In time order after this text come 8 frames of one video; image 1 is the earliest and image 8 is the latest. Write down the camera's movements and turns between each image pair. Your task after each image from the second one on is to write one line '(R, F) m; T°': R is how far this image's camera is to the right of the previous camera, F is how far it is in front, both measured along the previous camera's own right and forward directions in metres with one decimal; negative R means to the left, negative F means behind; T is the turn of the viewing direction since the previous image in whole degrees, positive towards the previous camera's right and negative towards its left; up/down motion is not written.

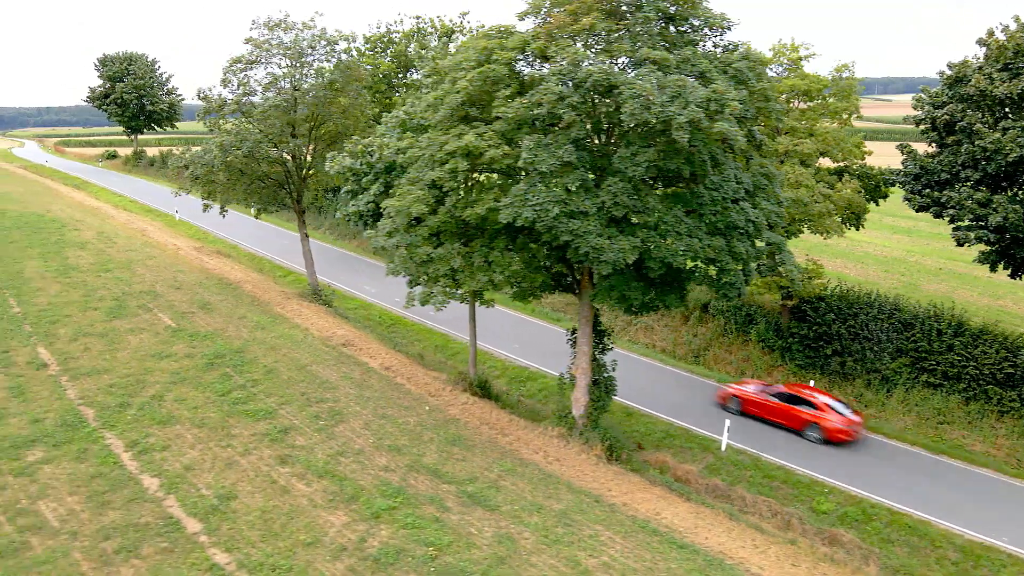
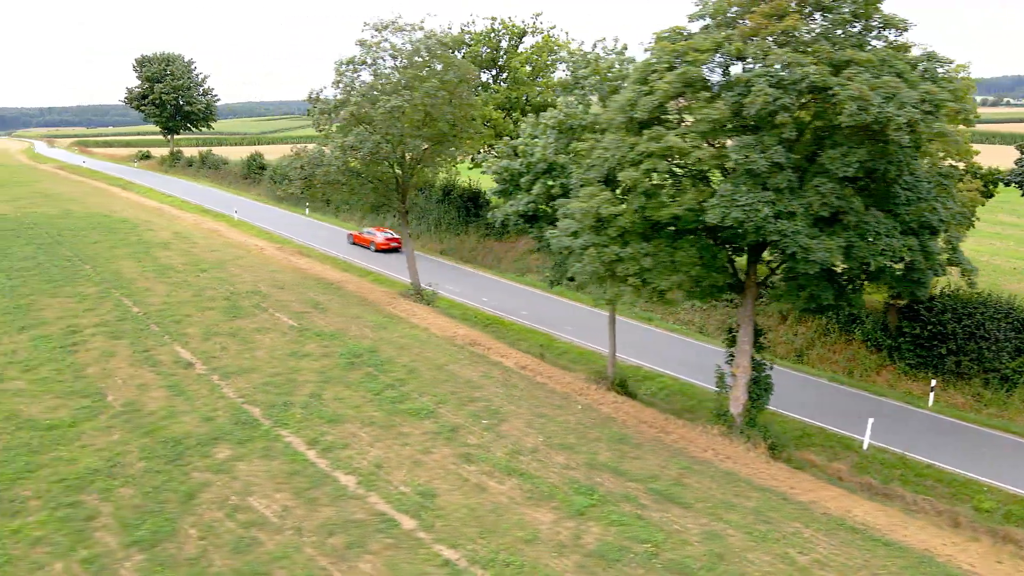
(-2.3, -0.1) m; -1°
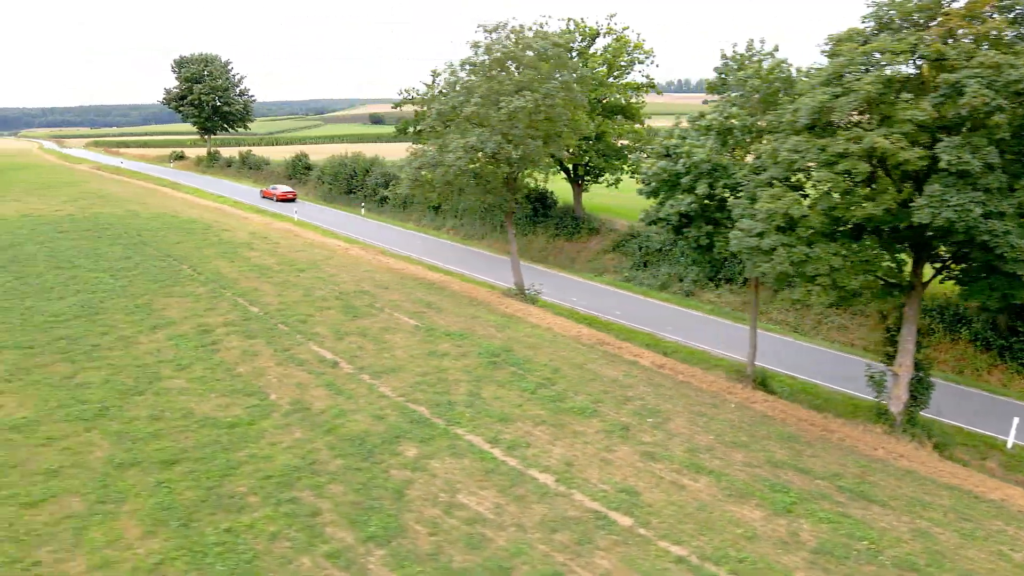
(-2.3, -0.1) m; 0°
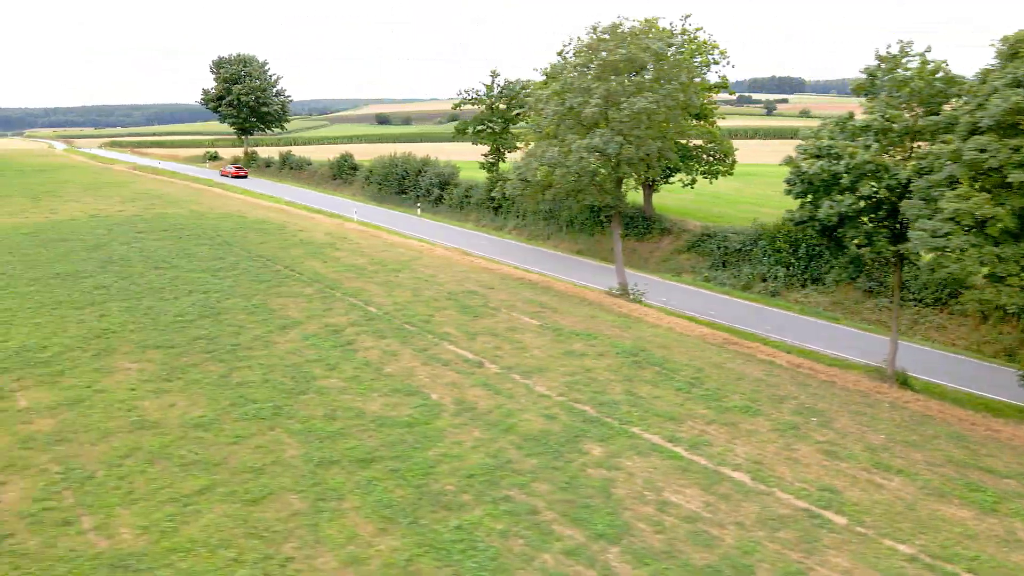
(-2.4, -0.1) m; 0°
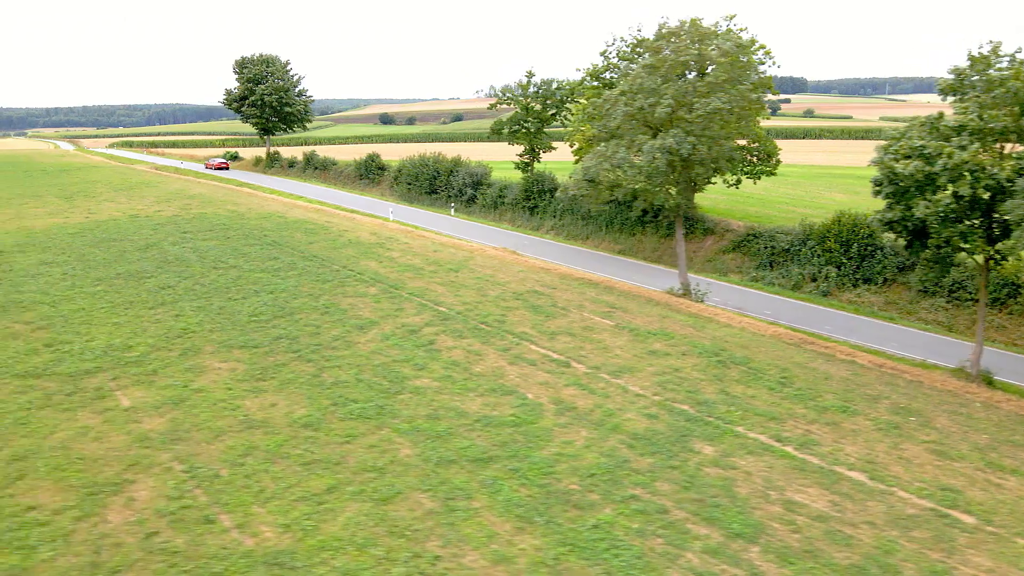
(-1.4, -0.1) m; 0°
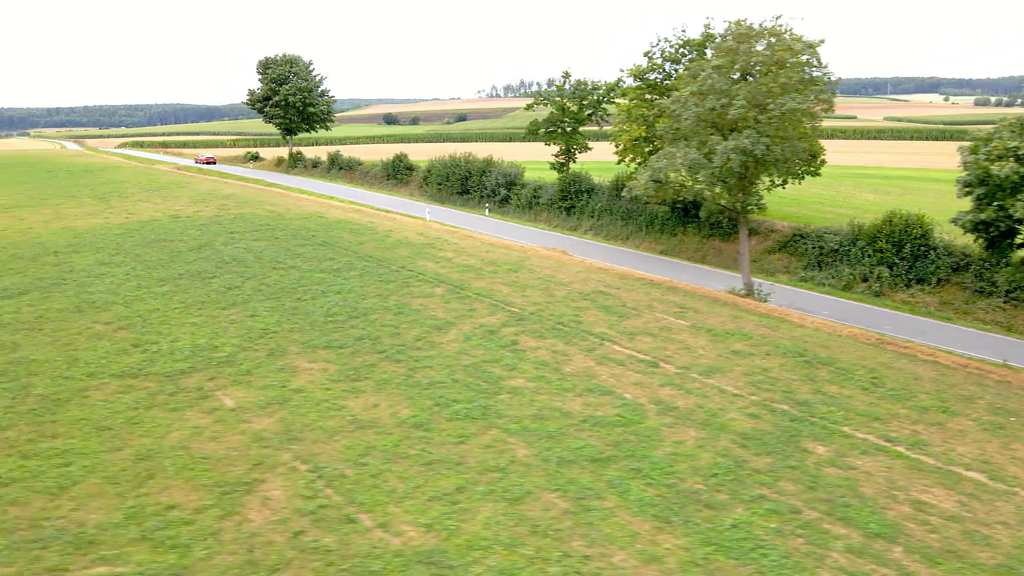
(-1.5, -0.1) m; 0°
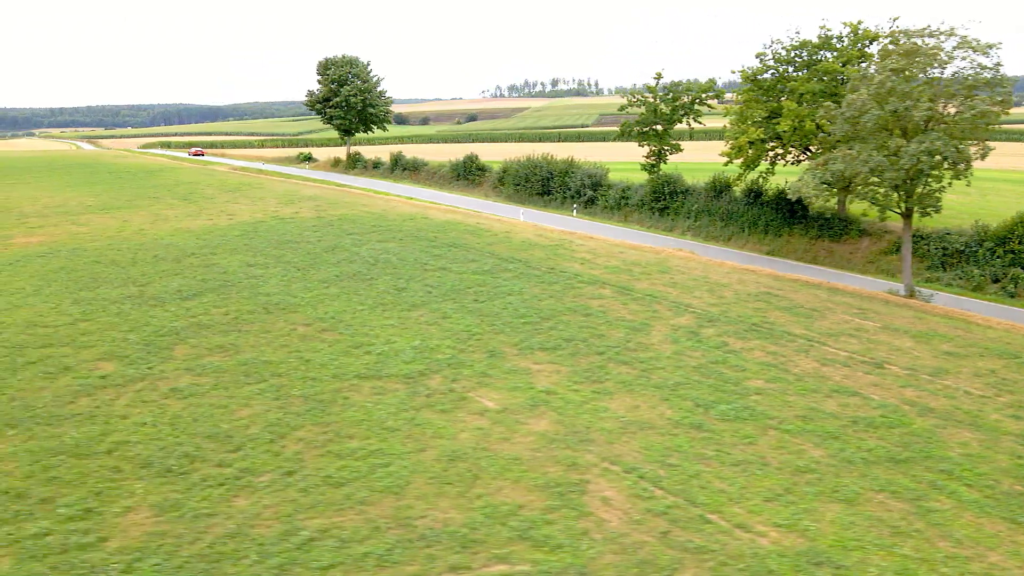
(-3.8, -0.1) m; -1°
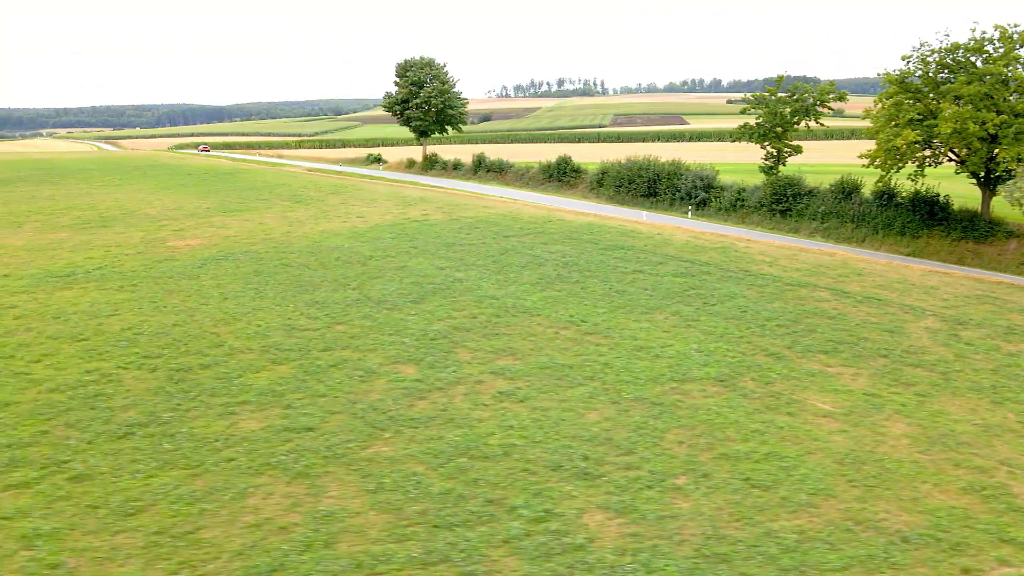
(-5.0, -0.2) m; -1°
